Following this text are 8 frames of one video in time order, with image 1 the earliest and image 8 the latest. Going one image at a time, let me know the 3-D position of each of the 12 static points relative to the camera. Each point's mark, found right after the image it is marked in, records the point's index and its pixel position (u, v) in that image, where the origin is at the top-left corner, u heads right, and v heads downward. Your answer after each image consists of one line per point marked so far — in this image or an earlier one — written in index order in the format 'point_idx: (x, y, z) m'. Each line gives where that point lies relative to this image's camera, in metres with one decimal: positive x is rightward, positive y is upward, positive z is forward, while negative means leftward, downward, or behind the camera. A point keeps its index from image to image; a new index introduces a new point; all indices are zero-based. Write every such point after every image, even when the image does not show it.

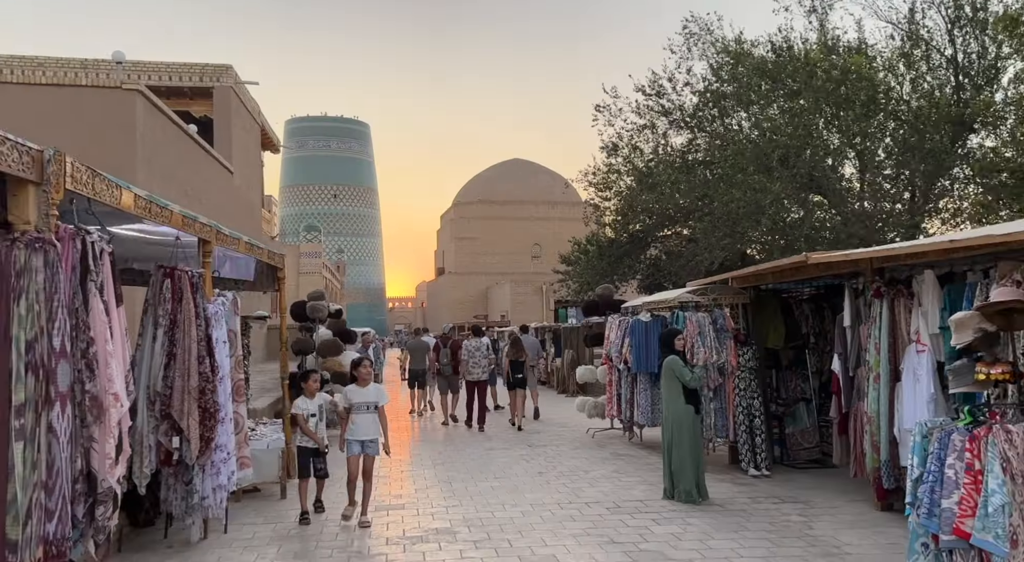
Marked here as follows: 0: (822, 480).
0: (+2.8, -1.8, +7.1) m
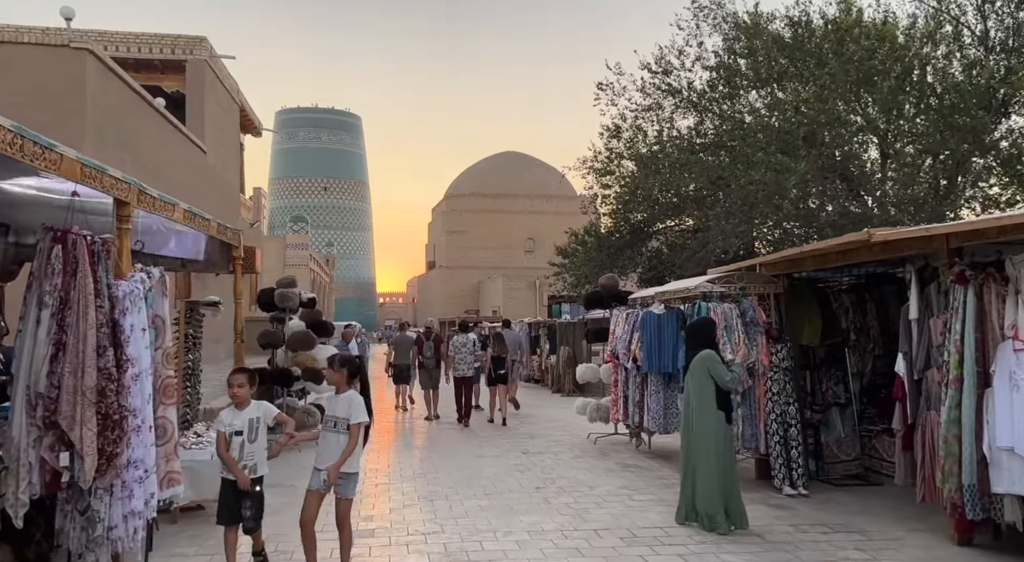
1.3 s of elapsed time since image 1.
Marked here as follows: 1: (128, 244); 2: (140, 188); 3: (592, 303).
0: (+2.8, -1.7, +6.0) m
1: (-2.1, +0.2, +4.3) m
2: (-2.1, +0.5, +4.4) m
3: (+1.0, -0.3, +9.9) m
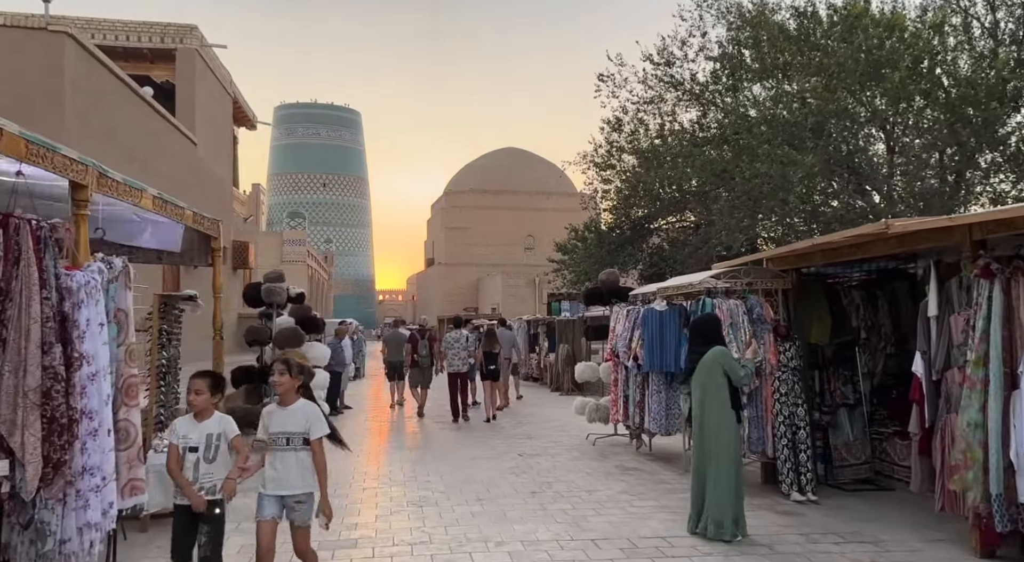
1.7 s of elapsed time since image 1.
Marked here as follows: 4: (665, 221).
0: (+2.7, -1.7, +5.7) m
1: (-2.2, +0.2, +3.9) m
2: (-2.2, +0.6, +4.1) m
3: (+1.0, -0.2, +9.5) m
4: (+3.3, +1.3, +16.8) m
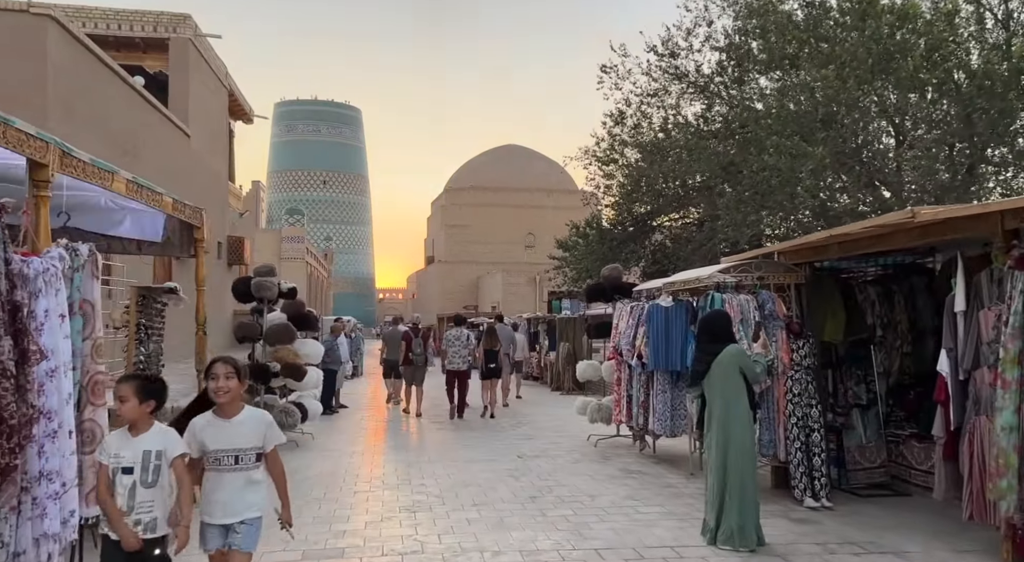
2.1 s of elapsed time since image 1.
0: (+2.7, -1.6, +5.3) m
1: (-2.2, +0.3, +3.6) m
2: (-2.2, +0.6, +3.8) m
3: (+1.0, -0.2, +9.2) m
4: (+3.3, +1.3, +16.5) m
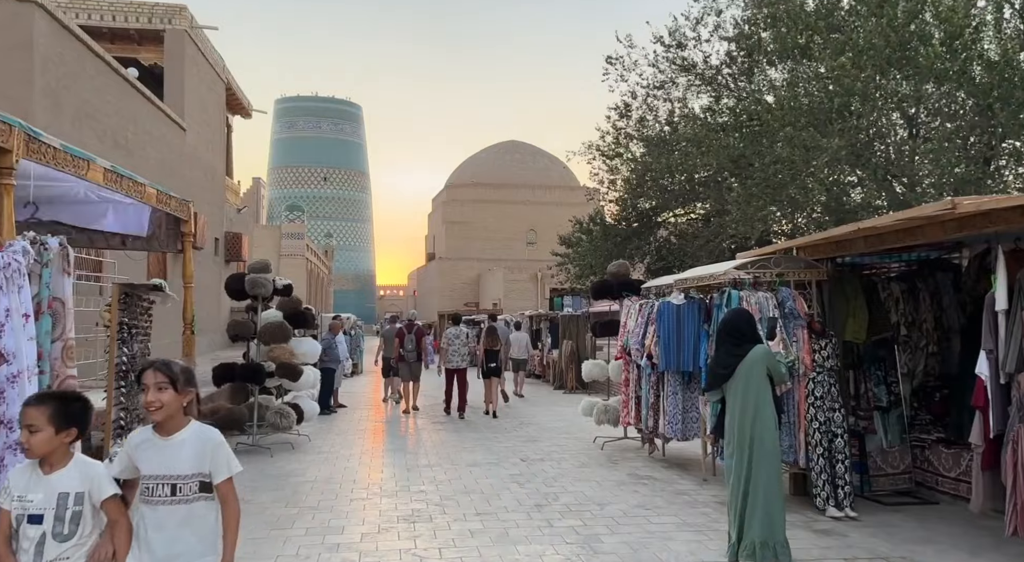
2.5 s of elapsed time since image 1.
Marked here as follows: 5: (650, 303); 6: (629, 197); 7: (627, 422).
0: (+2.8, -1.6, +5.0) m
1: (-2.1, +0.3, +3.3) m
2: (-2.2, +0.7, +3.5) m
3: (+1.0, -0.1, +8.9) m
4: (+3.4, +1.4, +16.1) m
5: (+1.3, -0.2, +7.5) m
6: (+2.4, +1.7, +15.7) m
7: (+1.2, -1.4, +7.9) m
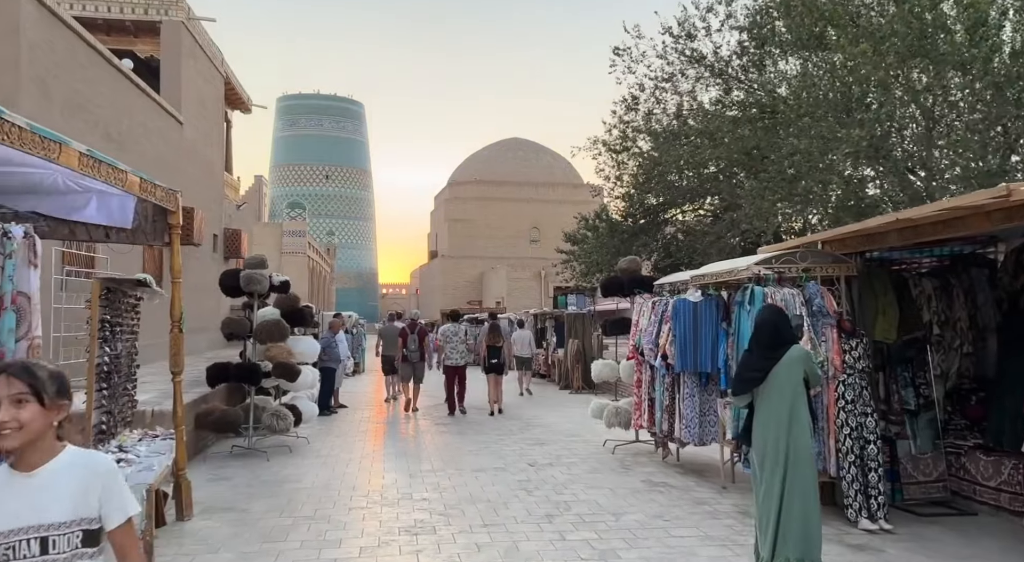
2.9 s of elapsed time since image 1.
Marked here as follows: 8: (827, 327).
0: (+2.8, -1.6, +4.7) m
1: (-2.1, +0.4, +3.0) m
2: (-2.1, +0.7, +3.1) m
3: (+1.1, -0.1, +8.5) m
4: (+3.5, +1.5, +15.8) m
5: (+1.4, -0.2, +7.1) m
6: (+2.5, +1.7, +15.3) m
7: (+1.2, -1.4, +7.6) m
8: (+2.1, -0.3, +5.2) m
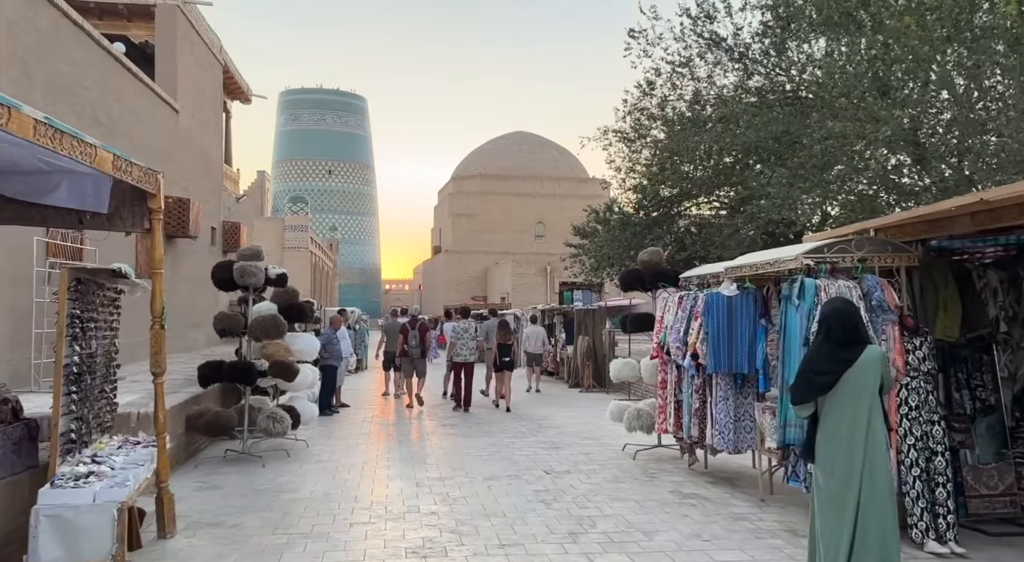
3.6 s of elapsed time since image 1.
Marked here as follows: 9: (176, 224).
0: (+2.9, -1.5, +4.1) m
1: (-2.0, +0.4, +2.4) m
2: (-2.0, +0.7, +2.5) m
3: (+1.2, 0.0, +8.0) m
4: (+3.6, +1.6, +15.2) m
5: (+1.5, -0.1, +6.5) m
6: (+2.6, +1.8, +14.7) m
7: (+1.4, -1.3, +7.0) m
8: (+2.3, -0.3, +4.7) m
9: (-5.6, +1.0, +13.0) m
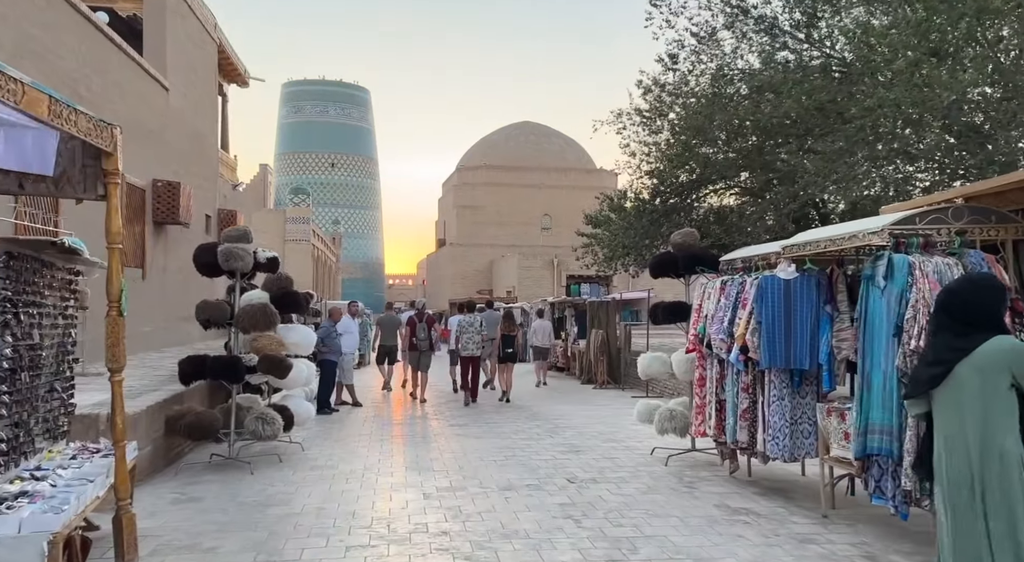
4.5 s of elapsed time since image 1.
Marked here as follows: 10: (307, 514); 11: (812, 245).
0: (+3.1, -1.4, +3.3) m
1: (-1.8, +0.5, +1.6) m
2: (-1.9, +0.8, +1.7) m
3: (+1.4, +0.1, +7.1) m
4: (+3.8, +1.8, +14.3) m
5: (+1.7, 0.0, +5.7) m
6: (+2.8, +2.0, +13.9) m
7: (+1.5, -1.2, +6.2) m
8: (+2.4, -0.1, +3.8) m
9: (-5.4, +1.1, +12.2) m
10: (-1.4, -1.6, +5.2) m
11: (+1.9, +0.2, +5.0) m
